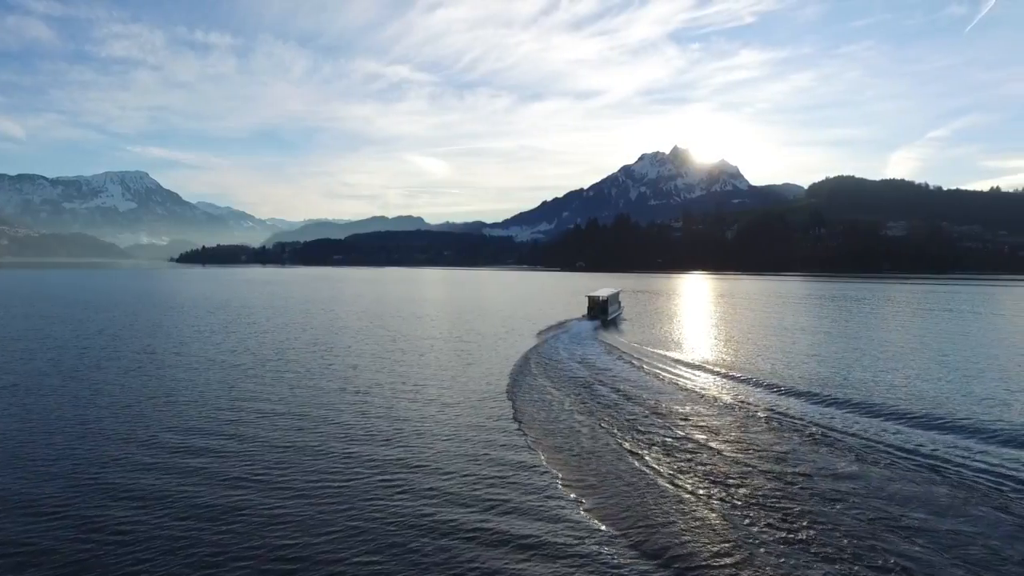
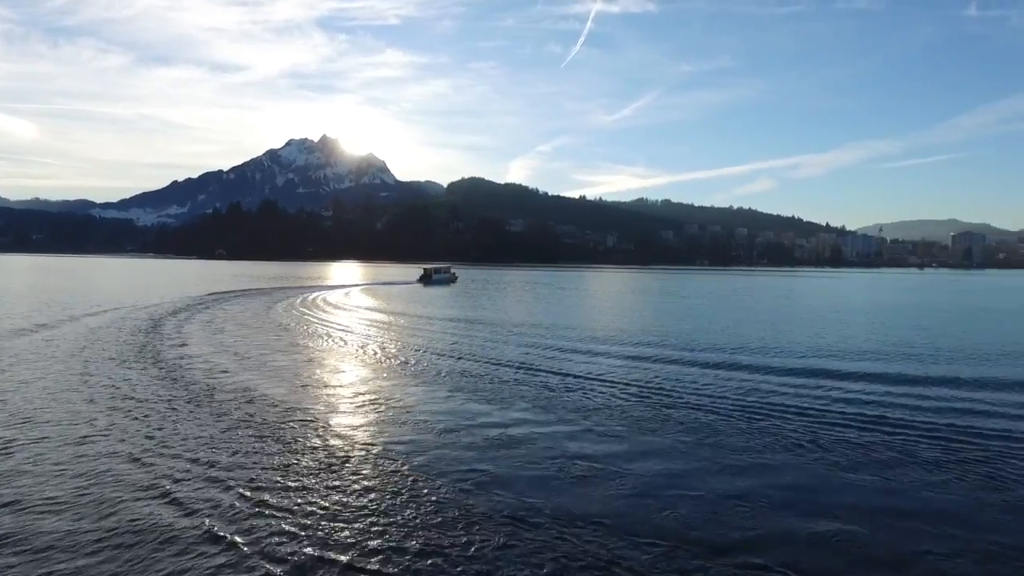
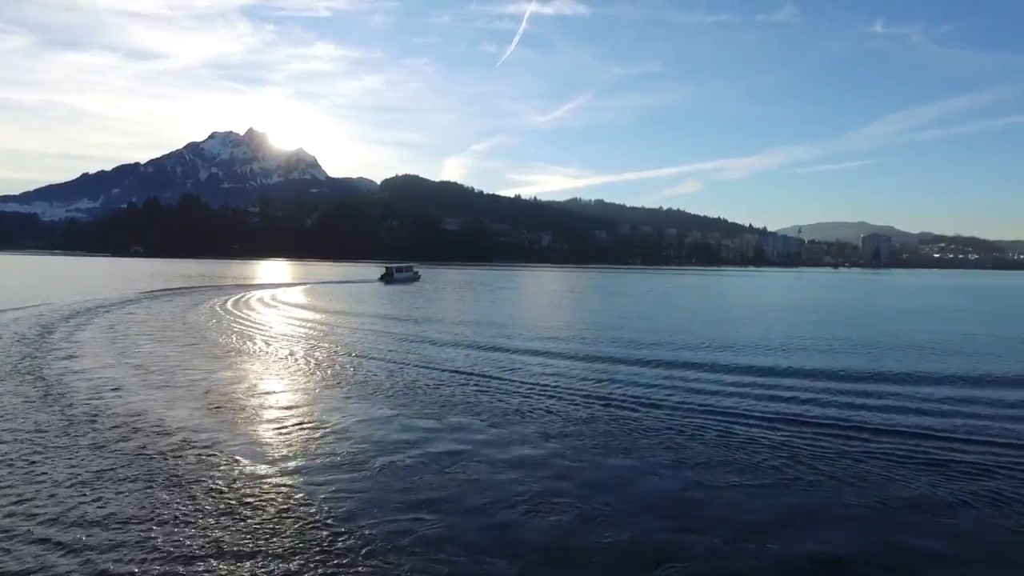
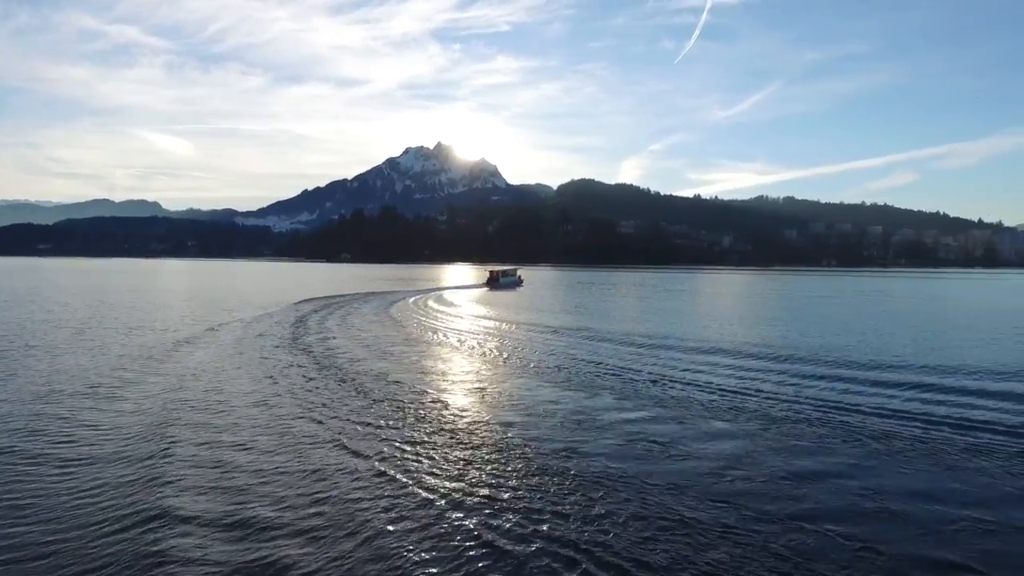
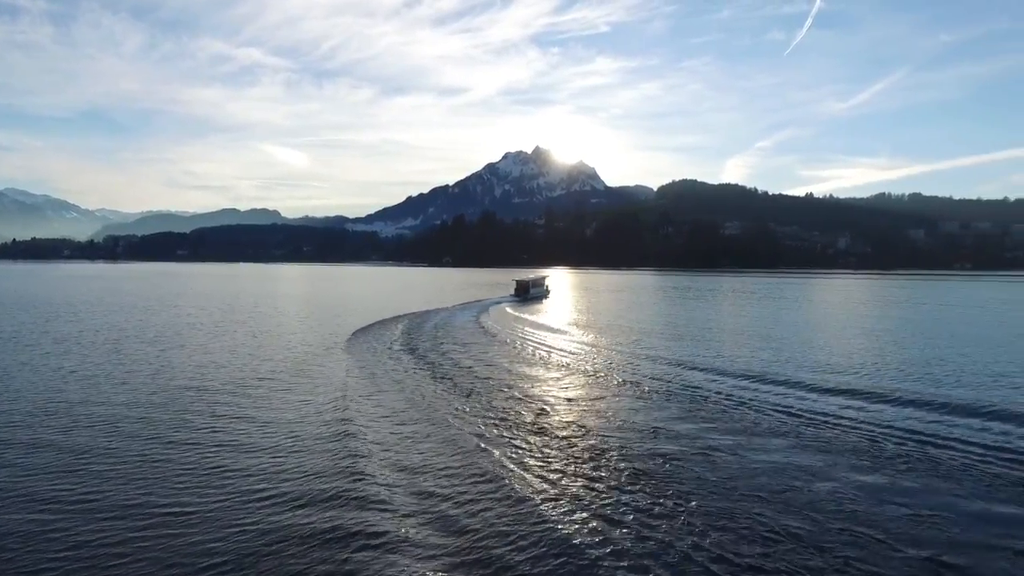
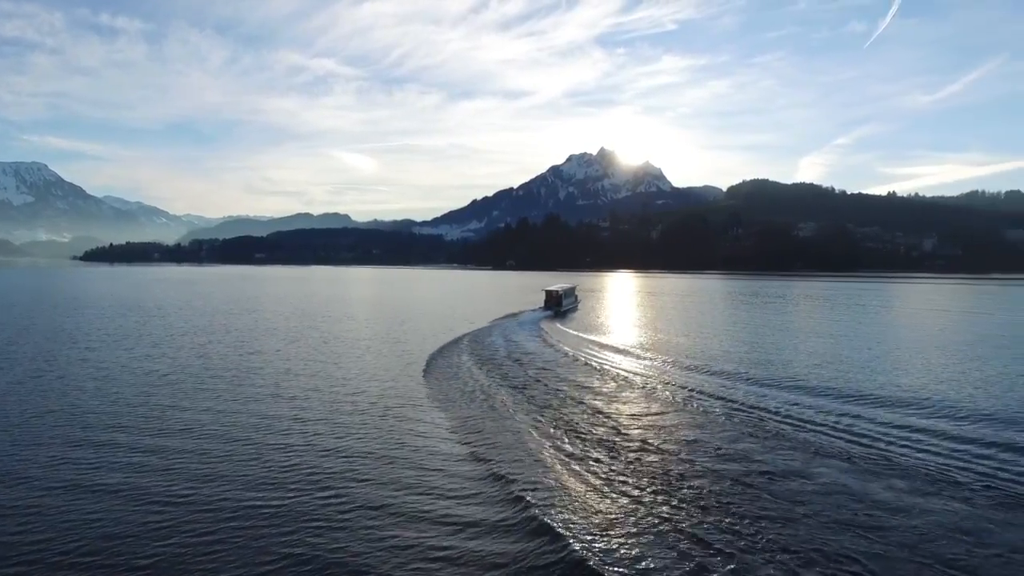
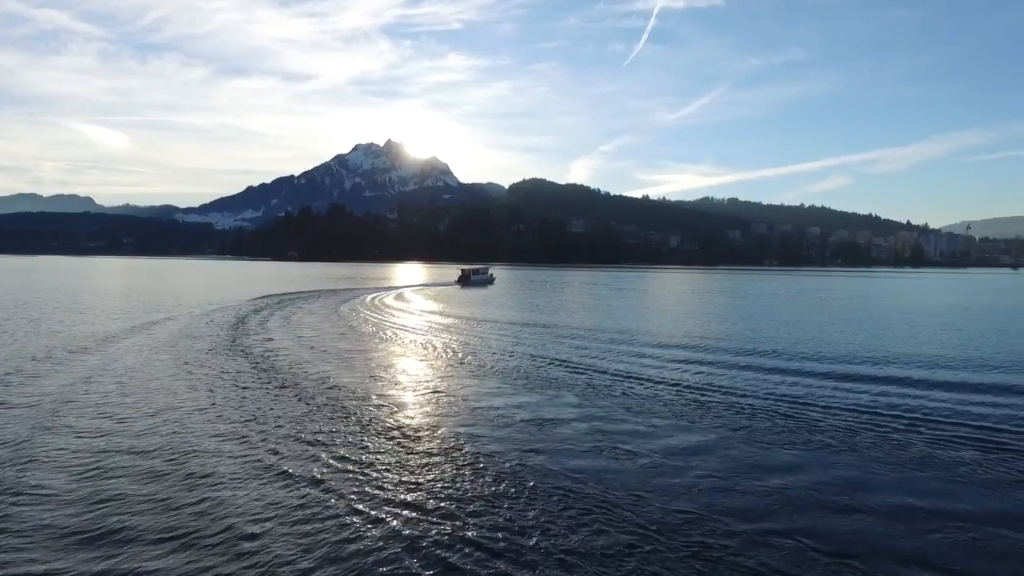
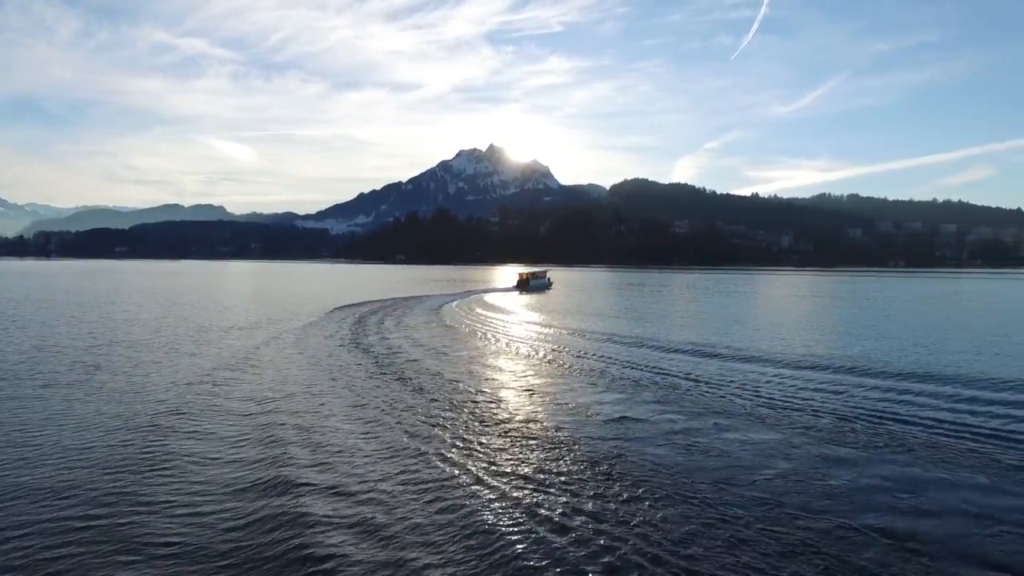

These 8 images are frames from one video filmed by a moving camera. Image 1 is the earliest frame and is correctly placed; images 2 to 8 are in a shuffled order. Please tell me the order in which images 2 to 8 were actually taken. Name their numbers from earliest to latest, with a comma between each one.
6, 5, 8, 4, 7, 2, 3
